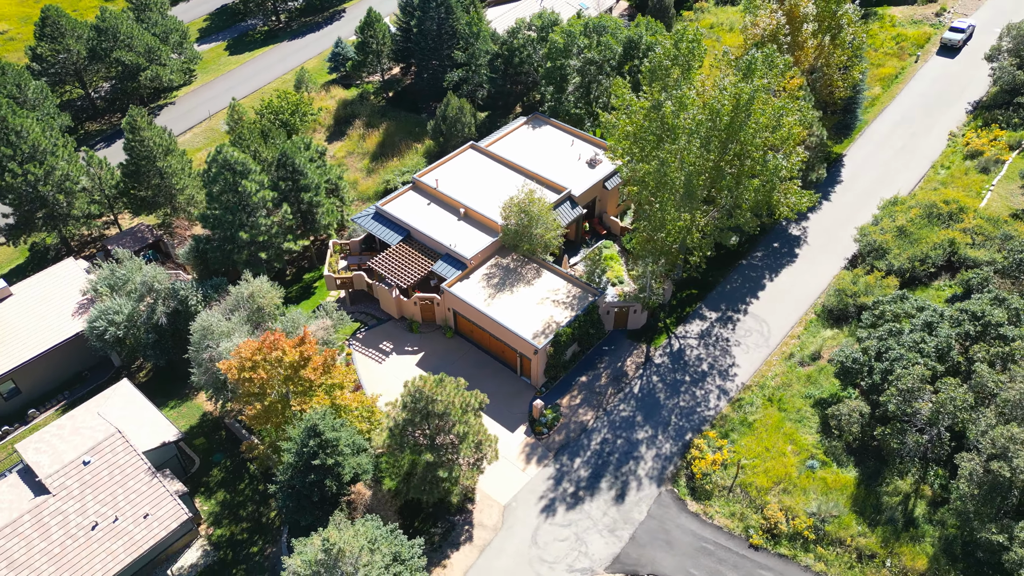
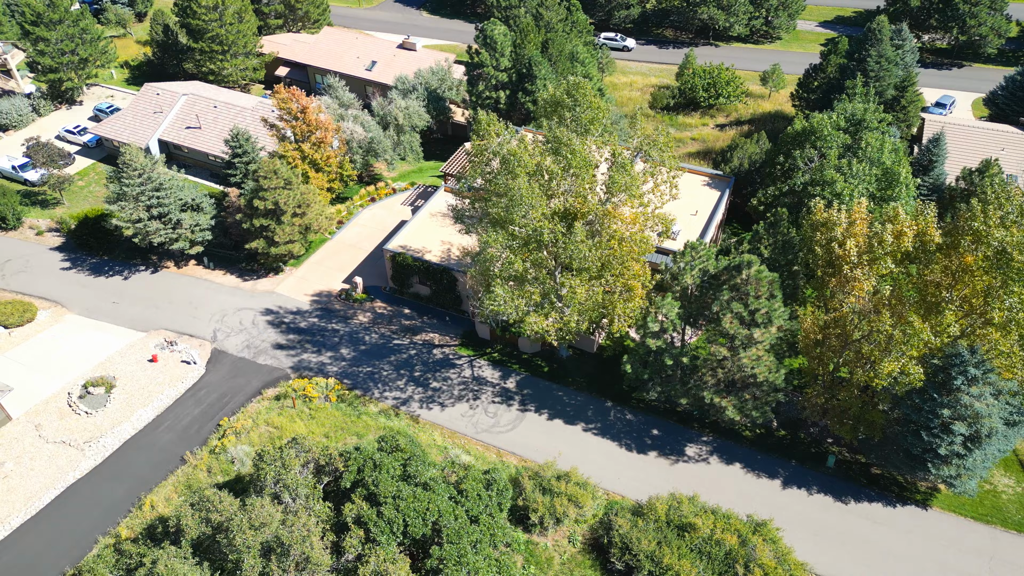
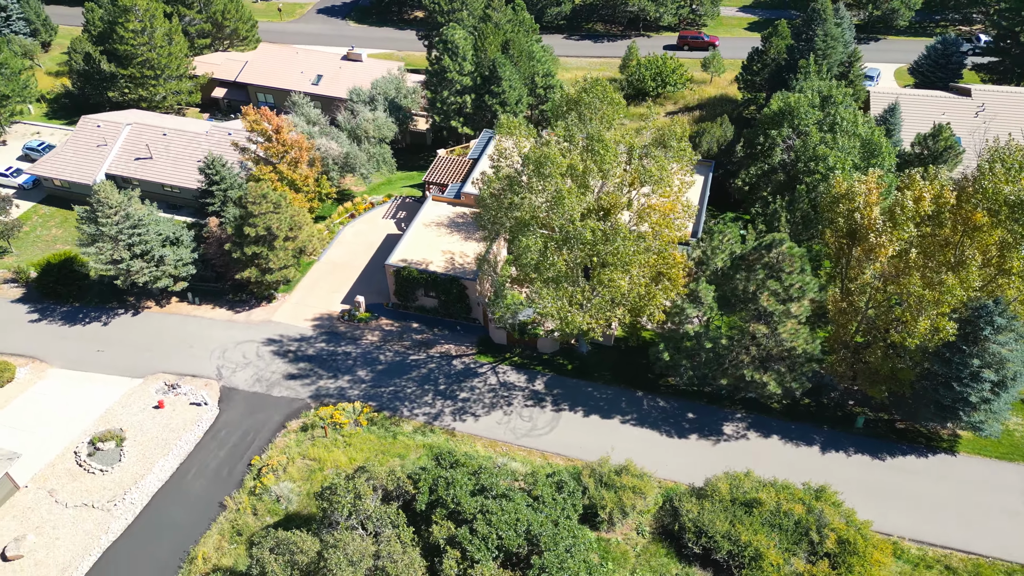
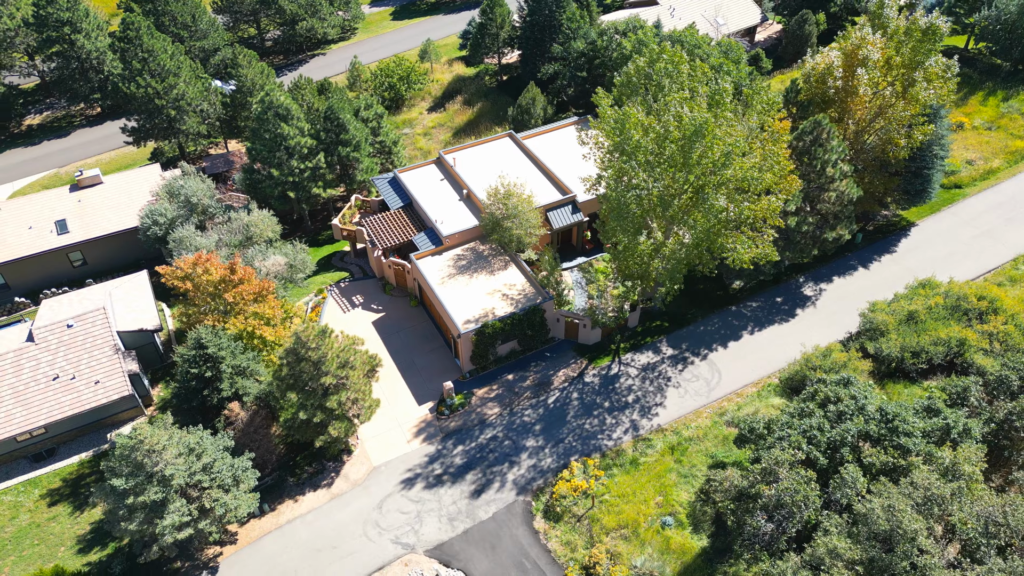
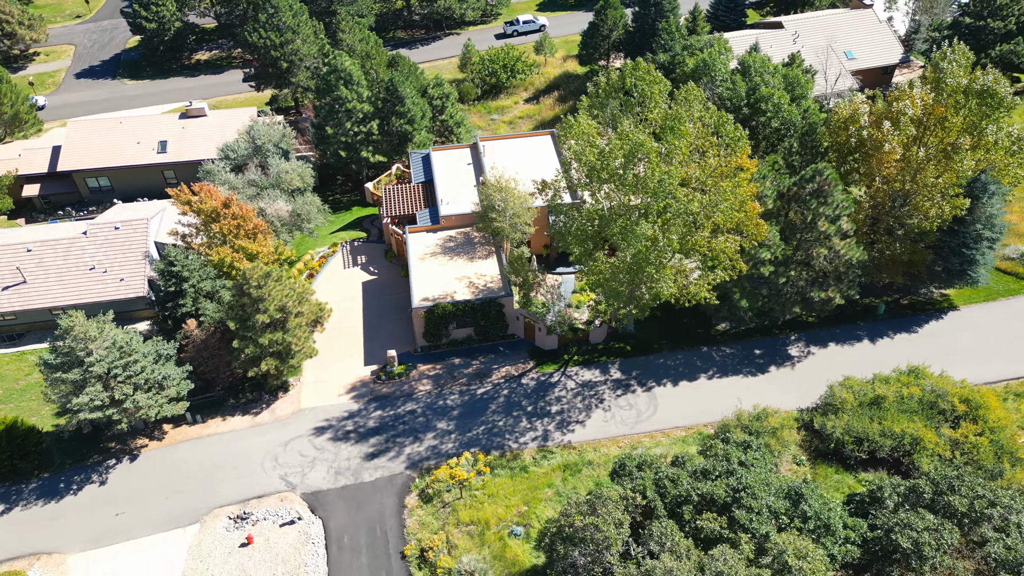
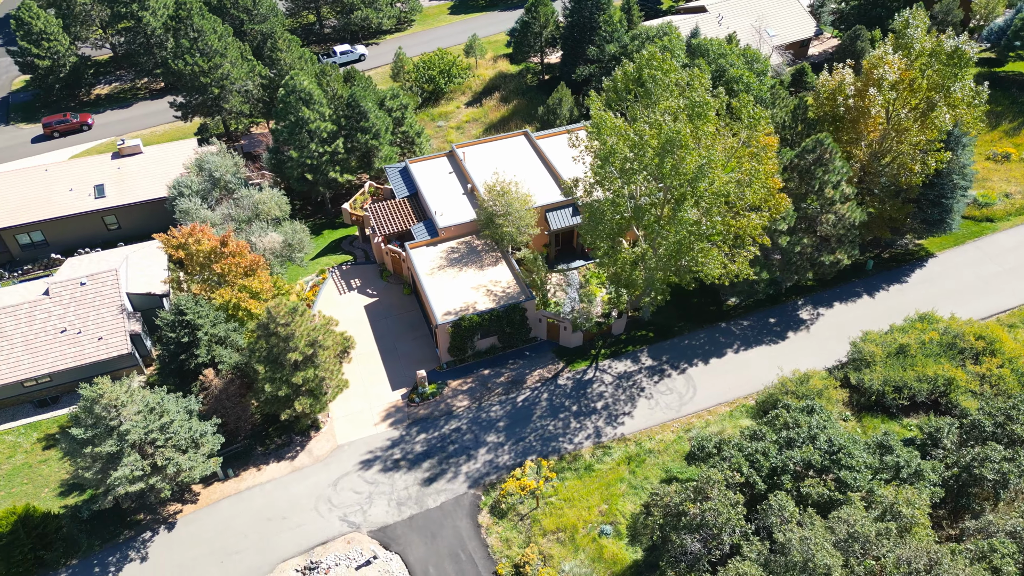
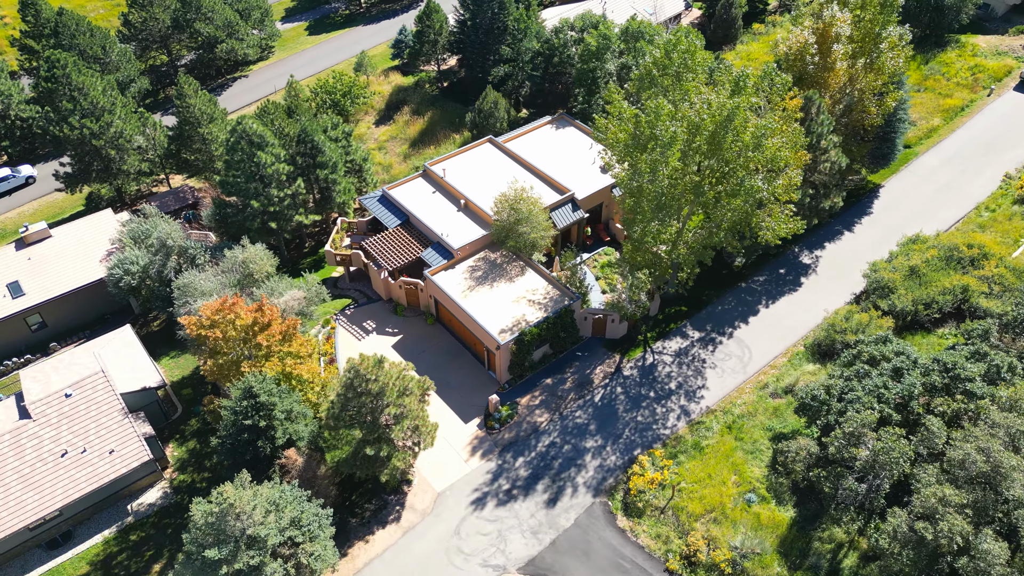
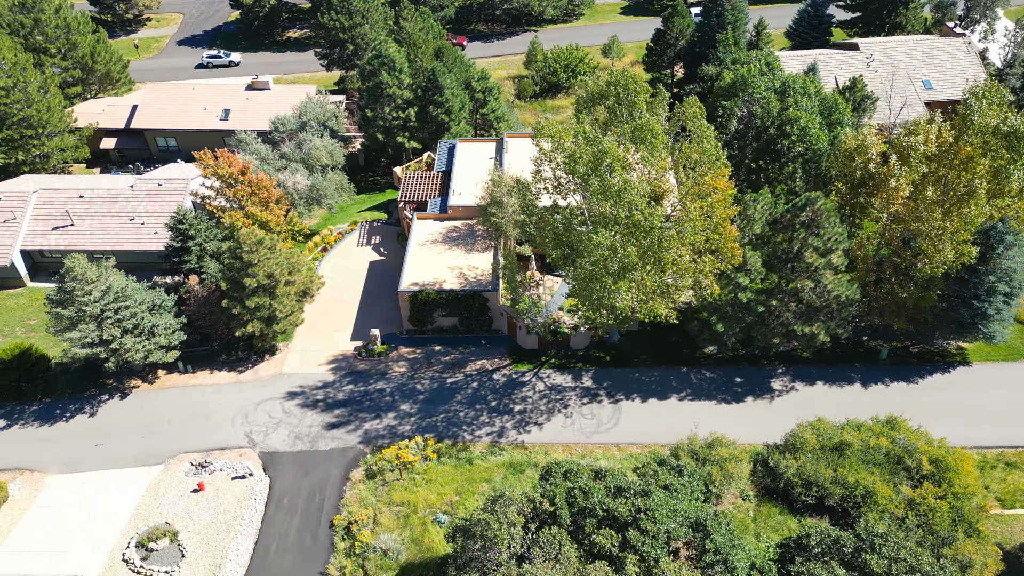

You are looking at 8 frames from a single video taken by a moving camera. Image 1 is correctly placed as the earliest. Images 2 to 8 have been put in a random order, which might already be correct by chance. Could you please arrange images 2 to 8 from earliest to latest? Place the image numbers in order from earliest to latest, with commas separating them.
7, 4, 6, 5, 8, 3, 2
